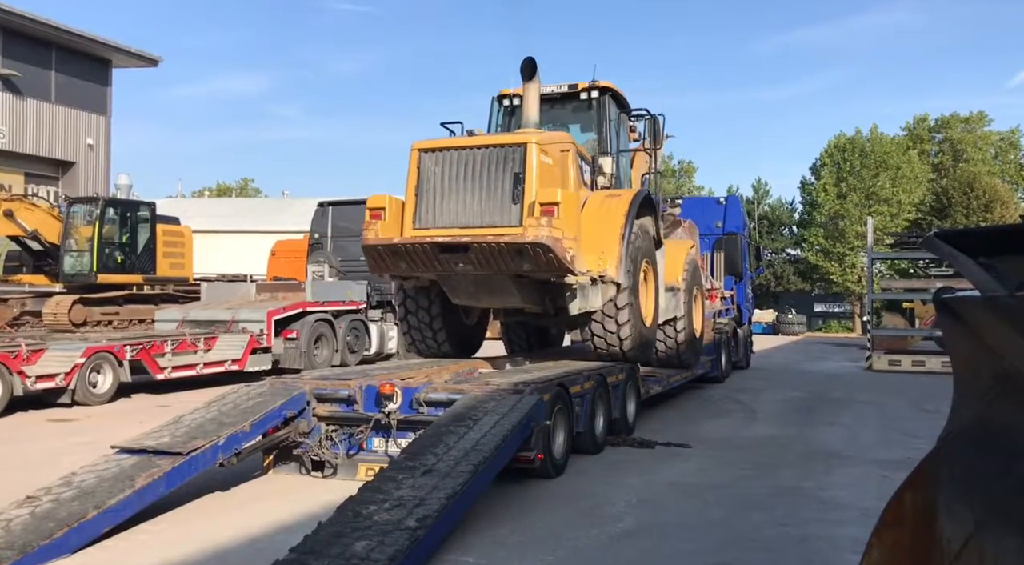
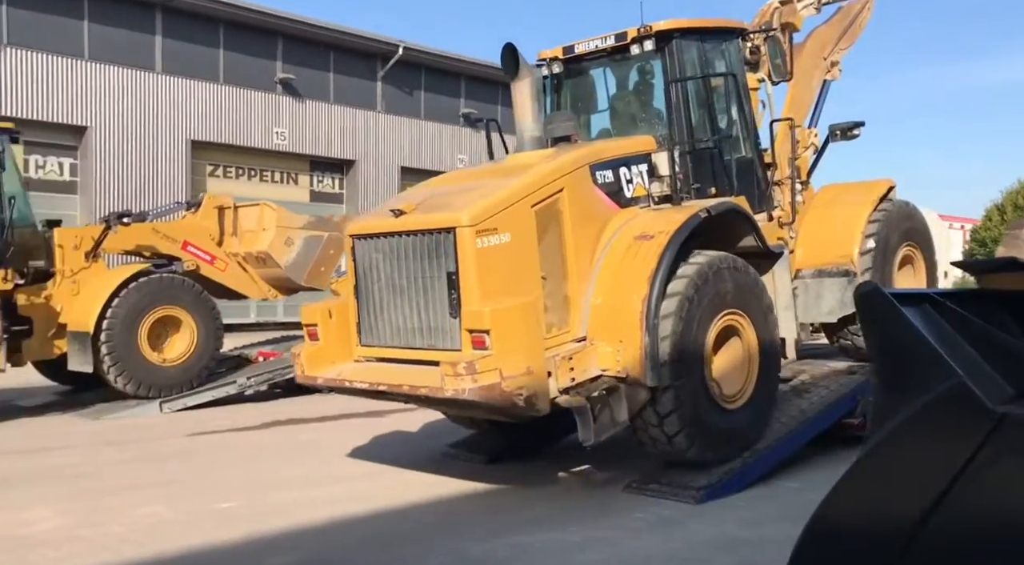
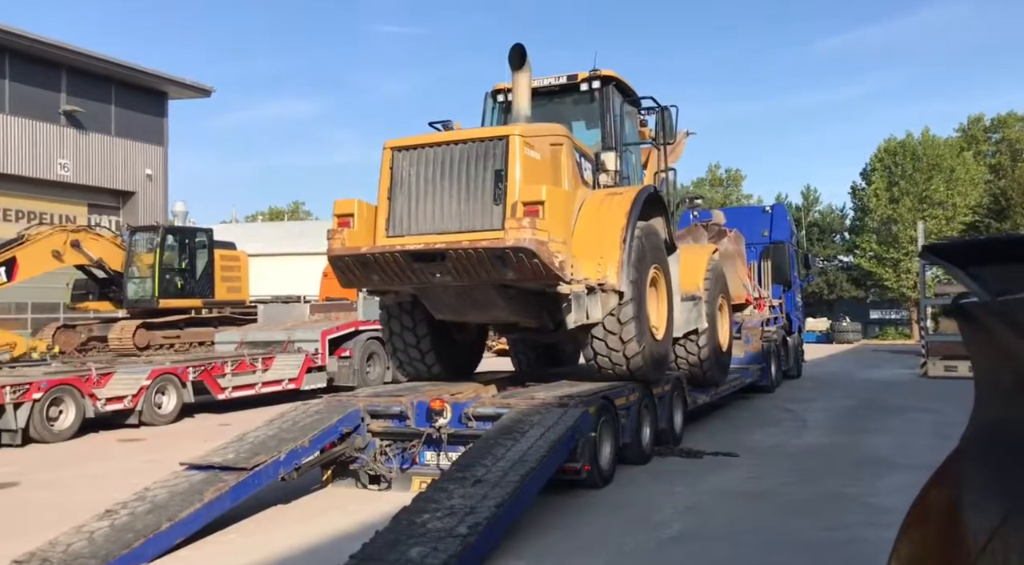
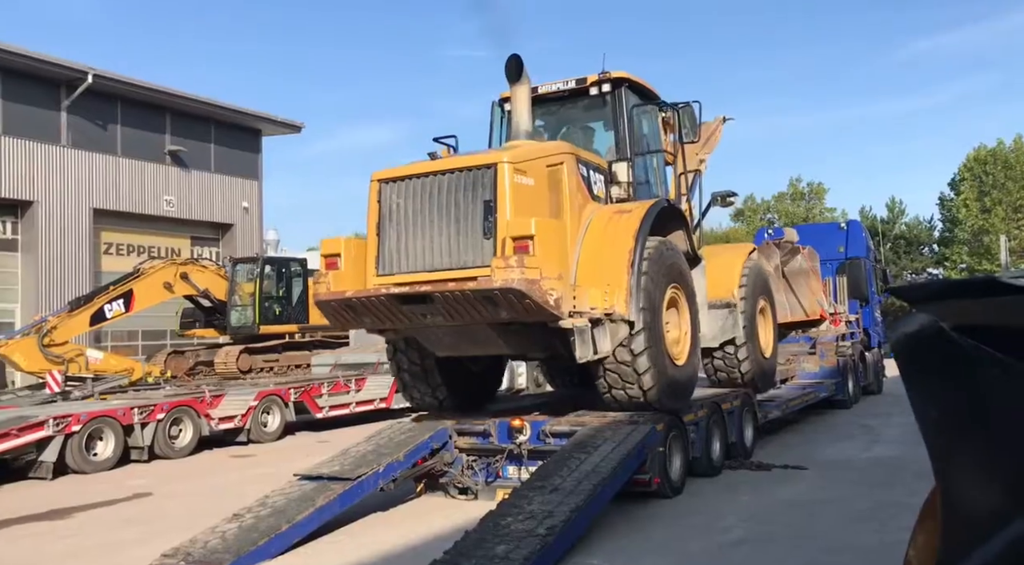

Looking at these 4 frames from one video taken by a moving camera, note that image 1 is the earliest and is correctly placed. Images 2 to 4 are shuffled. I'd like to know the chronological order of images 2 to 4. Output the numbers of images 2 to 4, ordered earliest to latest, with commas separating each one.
3, 4, 2
